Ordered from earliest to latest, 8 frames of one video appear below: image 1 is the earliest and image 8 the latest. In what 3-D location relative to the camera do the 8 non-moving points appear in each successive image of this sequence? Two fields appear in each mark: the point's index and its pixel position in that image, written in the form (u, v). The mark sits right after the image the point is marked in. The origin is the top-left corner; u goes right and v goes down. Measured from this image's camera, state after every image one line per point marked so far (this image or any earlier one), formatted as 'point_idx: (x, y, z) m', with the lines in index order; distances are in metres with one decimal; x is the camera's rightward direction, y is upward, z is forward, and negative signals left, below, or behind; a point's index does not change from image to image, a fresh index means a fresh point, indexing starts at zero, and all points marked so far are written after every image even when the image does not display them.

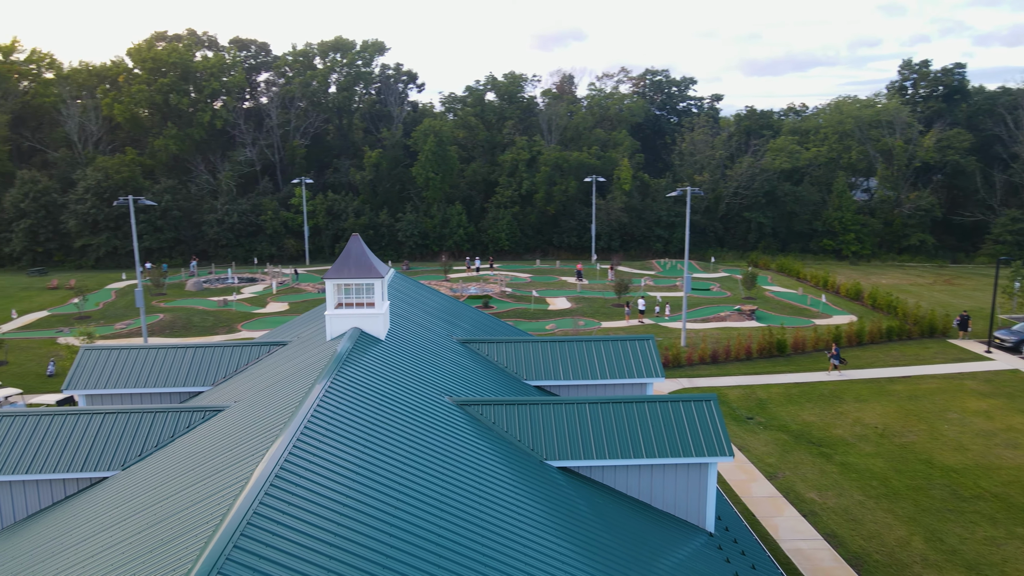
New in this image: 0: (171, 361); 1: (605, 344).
0: (-6.2, -1.3, +13.3) m
1: (+1.7, -1.1, +14.0) m
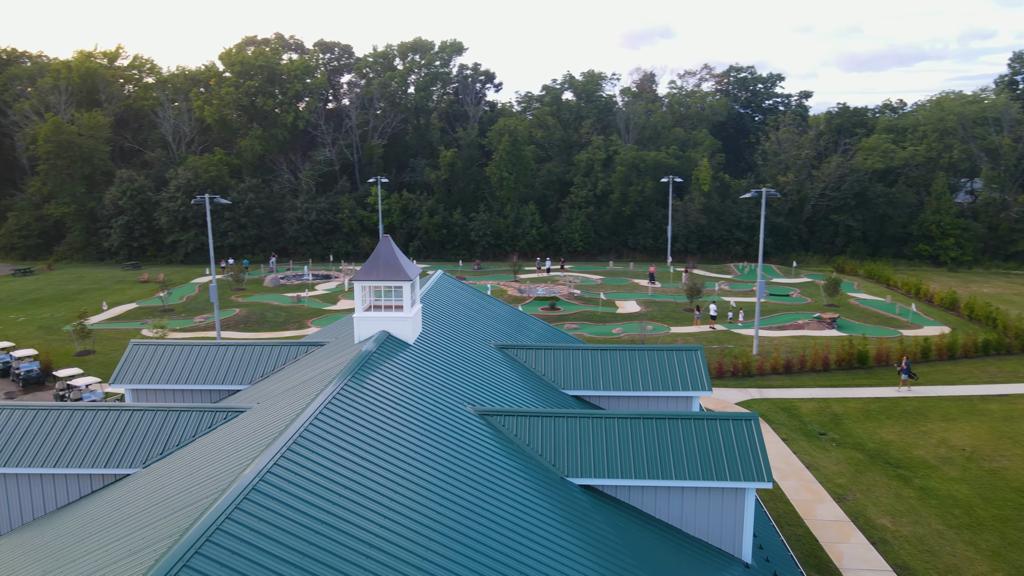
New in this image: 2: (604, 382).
0: (-5.5, -1.3, +13.5) m
1: (+2.5, -1.2, +13.3) m
2: (+1.6, -1.6, +12.9) m
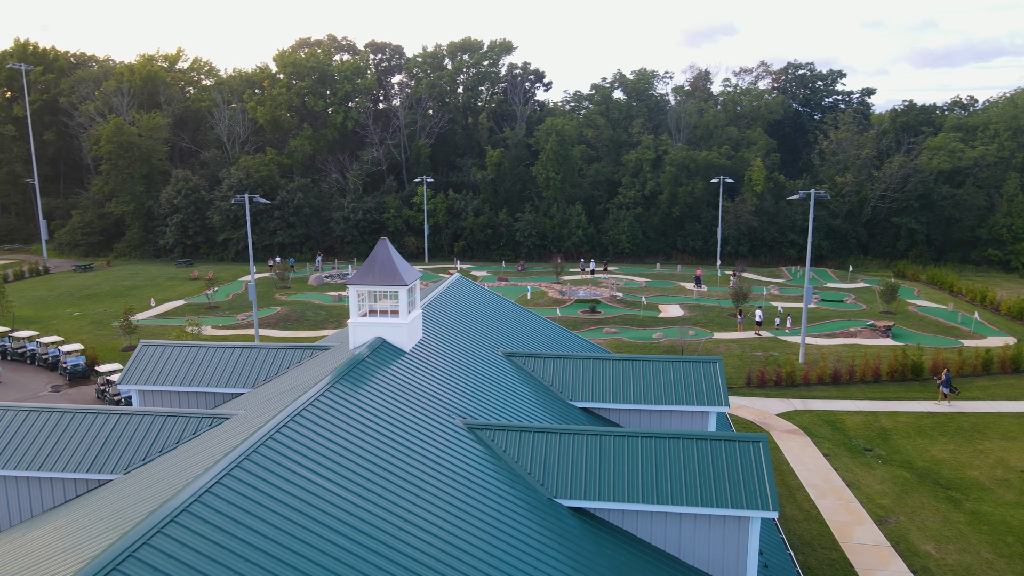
0: (-5.3, -1.3, +13.4) m
1: (+2.6, -1.3, +12.6) m
2: (+1.7, -1.7, +12.3) m
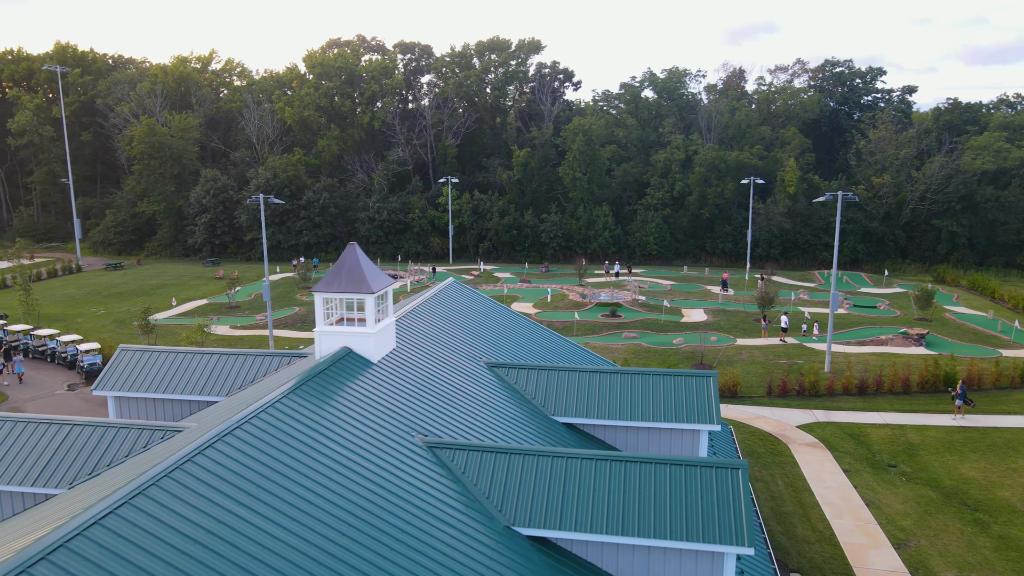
0: (-5.6, -1.4, +13.0) m
1: (+2.3, -1.5, +11.9) m
2: (+1.4, -1.9, +11.6) m
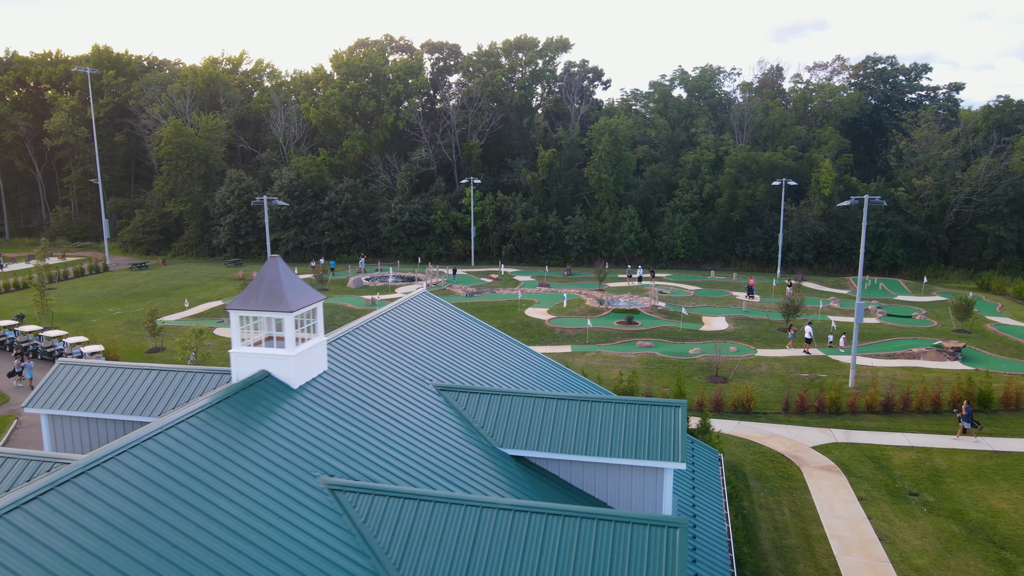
0: (-6.3, -1.6, +12.2) m
1: (+1.5, -1.7, +10.7) m
2: (+0.6, -2.1, +10.4) m
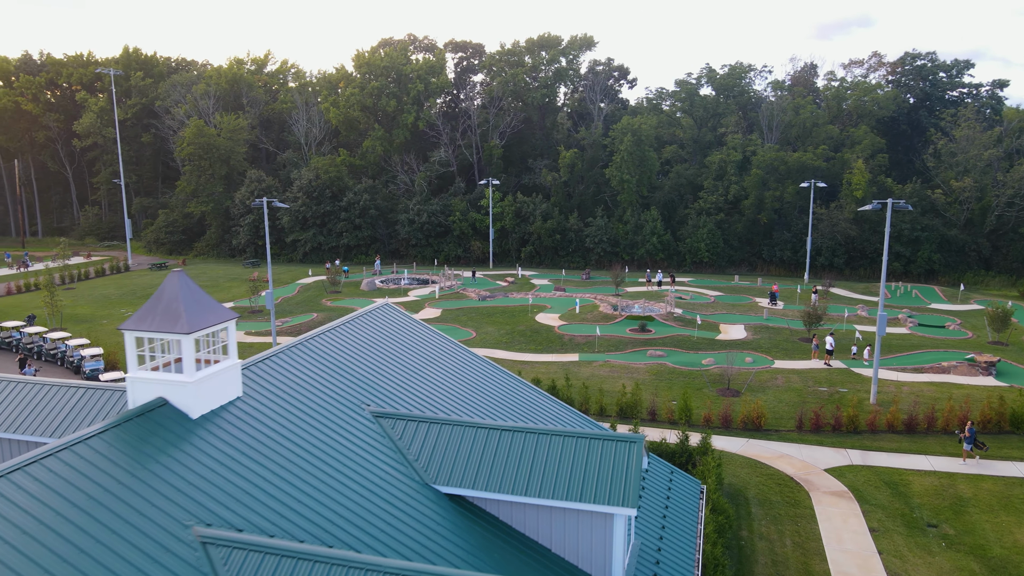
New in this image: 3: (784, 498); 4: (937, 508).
0: (-7.0, -1.8, +11.5) m
1: (+0.7, -2.0, +9.5) m
2: (-0.2, -2.4, +9.3) m
3: (+7.1, -5.5, +19.4) m
4: (+10.9, -5.6, +18.9) m
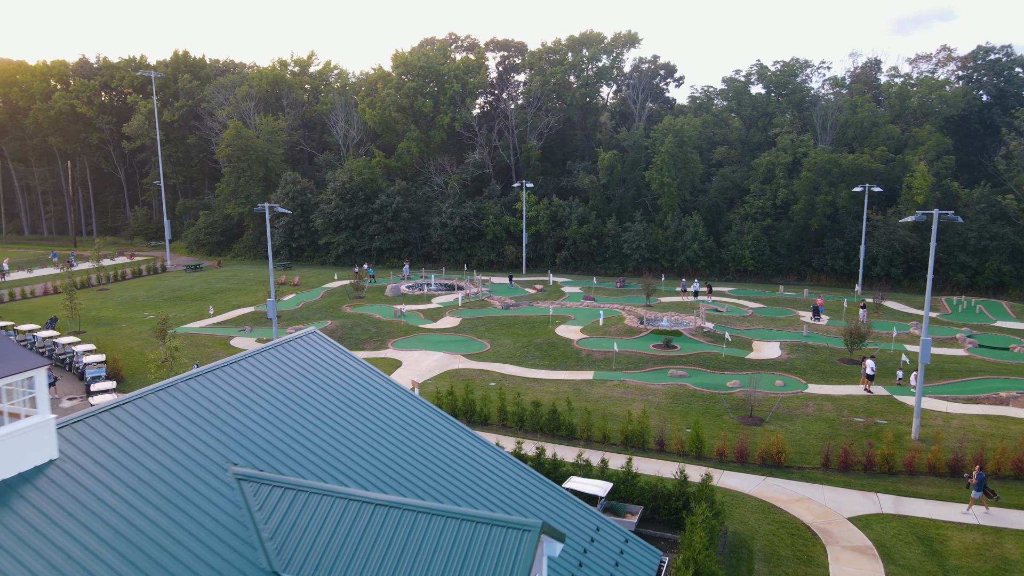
0: (-8.2, -2.1, +10.2) m
1: (-0.6, -2.5, +7.7) m
2: (-1.6, -2.9, +7.6) m
3: (+6.5, -6.1, +17.0) m
4: (+10.2, -6.3, +16.3) m
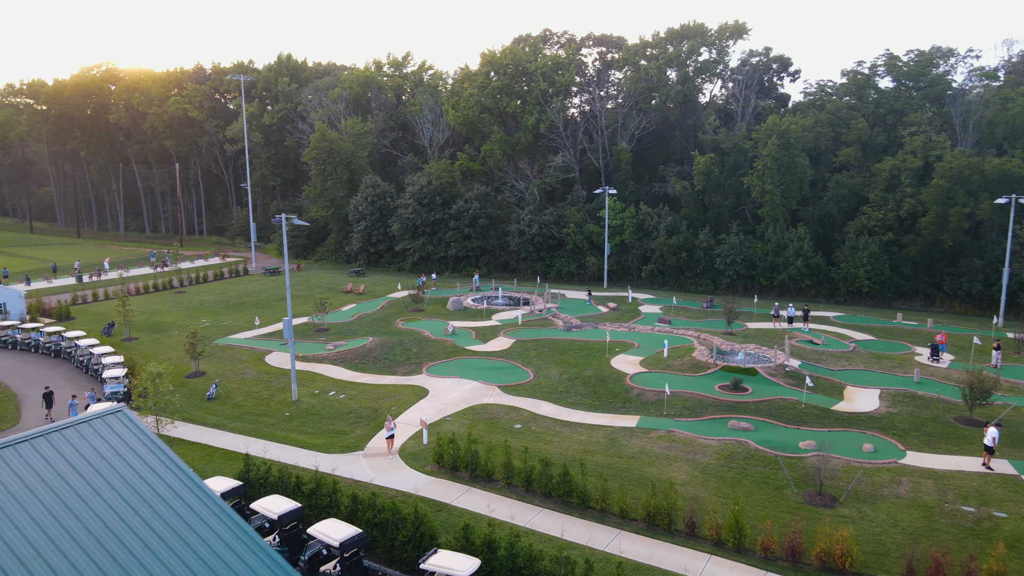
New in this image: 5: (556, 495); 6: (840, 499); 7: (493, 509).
0: (-10.1, -2.8, +8.0) m
1: (-3.1, -3.4, +4.3) m
2: (-4.1, -3.7, +4.3) m
3: (+5.4, -7.2, +12.3) m
4: (+8.9, -7.5, +10.9) m
5: (+1.1, -5.5, +19.5) m
6: (+8.6, -5.5, +19.4) m
7: (-0.5, -5.6, +18.9) m
